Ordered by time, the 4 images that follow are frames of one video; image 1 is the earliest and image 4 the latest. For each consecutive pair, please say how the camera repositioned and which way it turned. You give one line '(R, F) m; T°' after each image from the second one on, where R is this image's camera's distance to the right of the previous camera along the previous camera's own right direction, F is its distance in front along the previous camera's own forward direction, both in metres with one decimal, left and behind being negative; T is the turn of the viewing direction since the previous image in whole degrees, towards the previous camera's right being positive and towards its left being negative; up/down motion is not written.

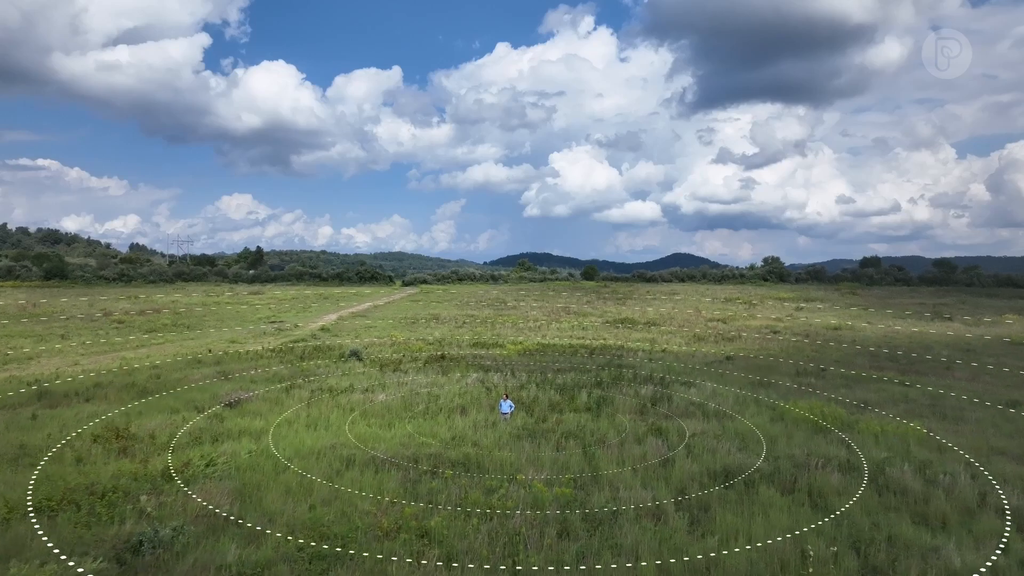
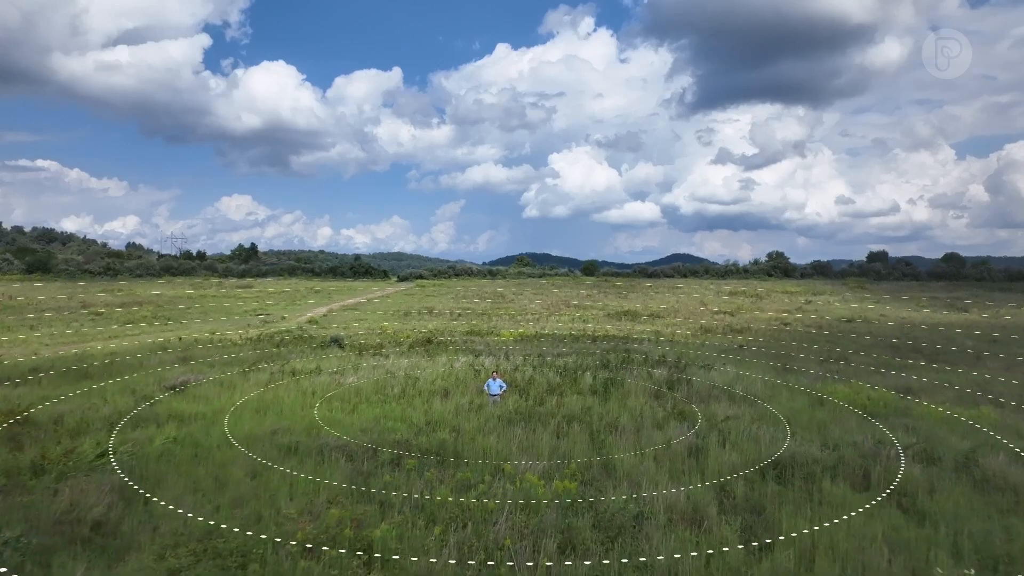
(+0.2, +3.2) m; 0°
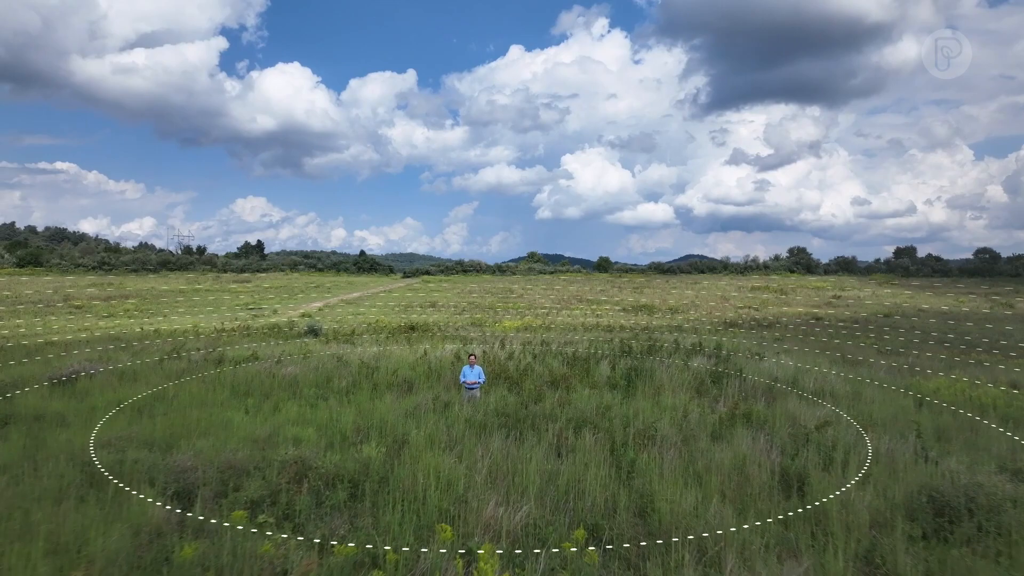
(+0.5, +4.6) m; -1°
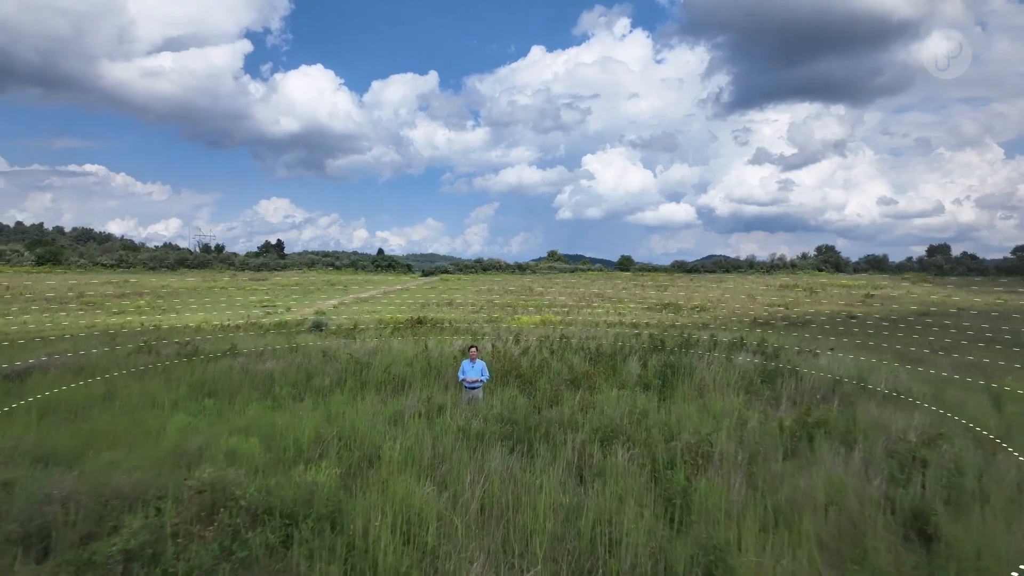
(+0.1, +2.0) m; -2°
